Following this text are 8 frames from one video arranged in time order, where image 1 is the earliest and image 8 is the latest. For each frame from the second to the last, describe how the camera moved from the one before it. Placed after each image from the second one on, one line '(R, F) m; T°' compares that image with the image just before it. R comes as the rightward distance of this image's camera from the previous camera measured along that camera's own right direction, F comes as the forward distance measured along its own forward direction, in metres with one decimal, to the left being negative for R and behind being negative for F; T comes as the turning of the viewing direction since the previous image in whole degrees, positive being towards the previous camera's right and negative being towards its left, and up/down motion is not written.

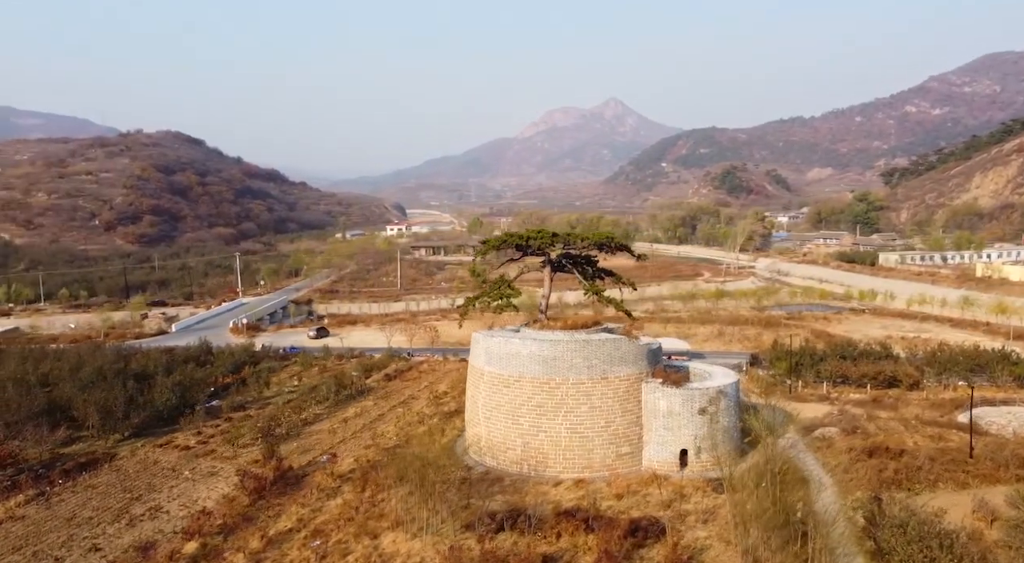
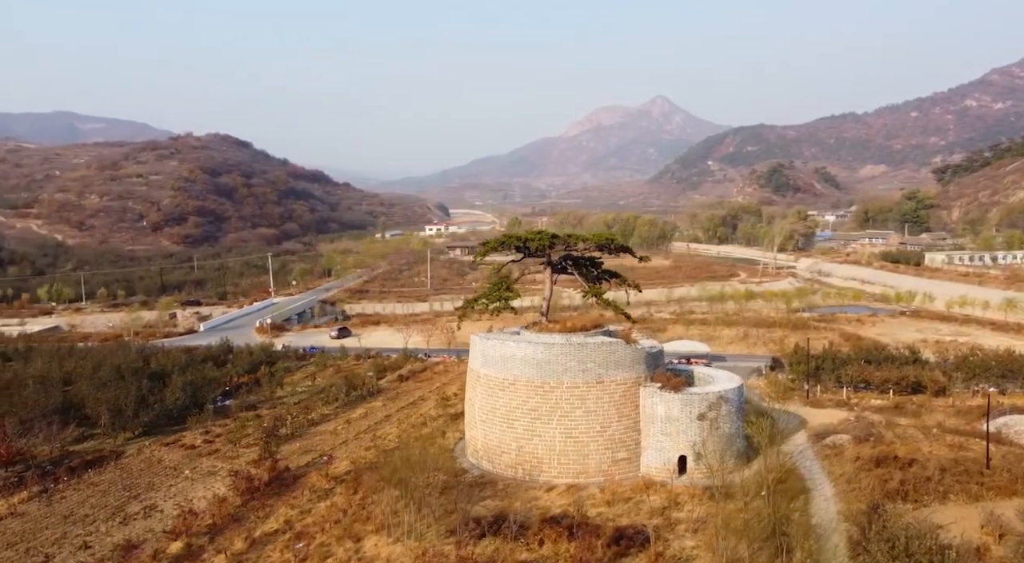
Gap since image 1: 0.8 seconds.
(+1.7, +0.2) m; -4°
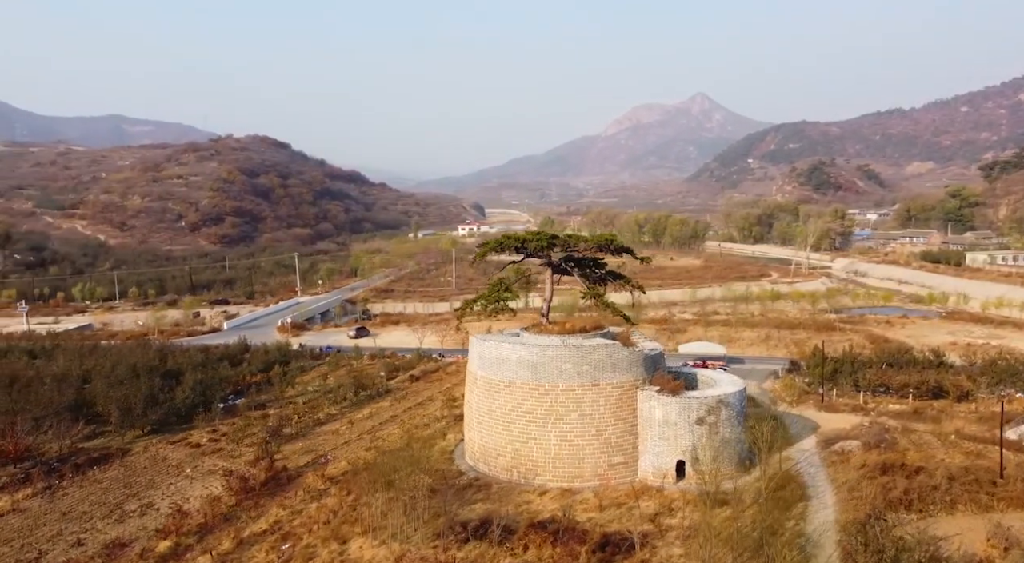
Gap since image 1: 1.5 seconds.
(+1.4, +0.2) m; -3°
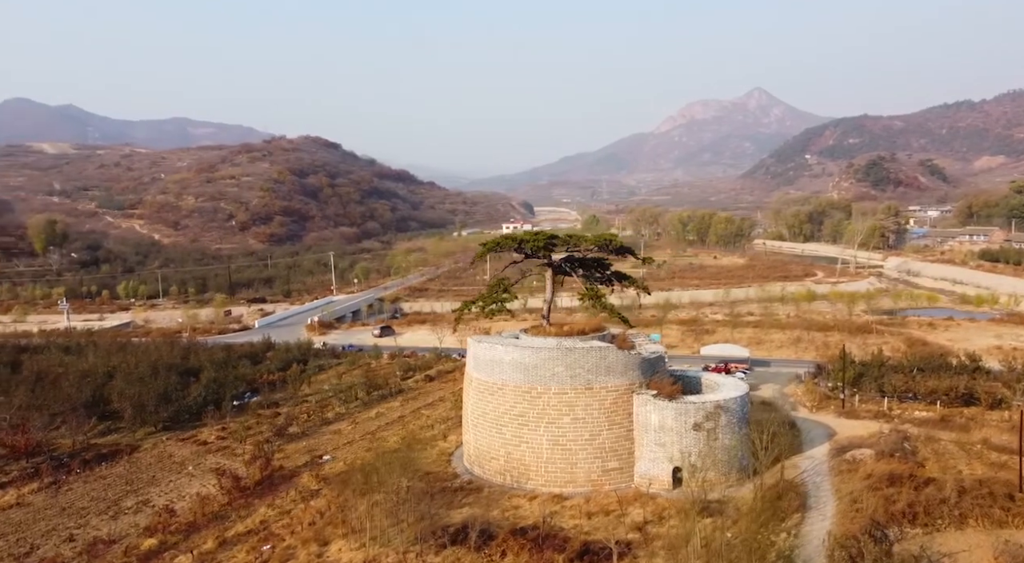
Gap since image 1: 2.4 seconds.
(+1.9, +0.4) m; -4°
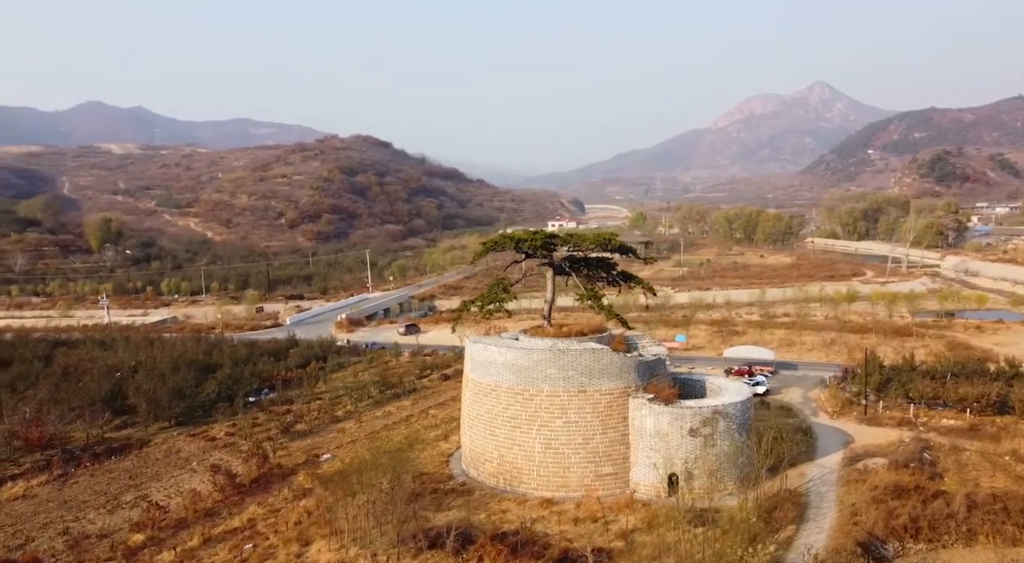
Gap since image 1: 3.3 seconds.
(+1.9, +0.5) m; -5°
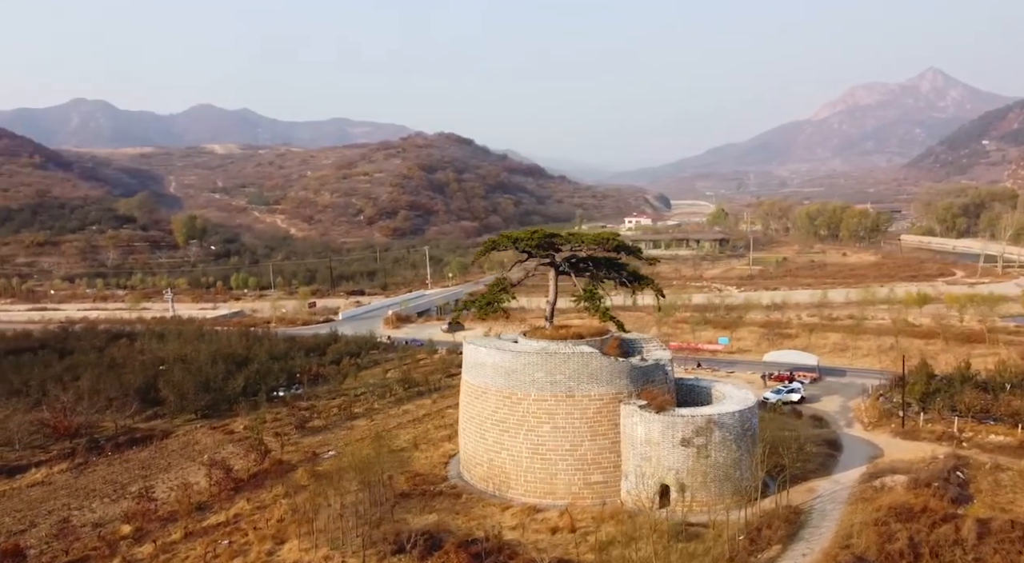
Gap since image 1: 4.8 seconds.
(+3.0, +0.8) m; -8°
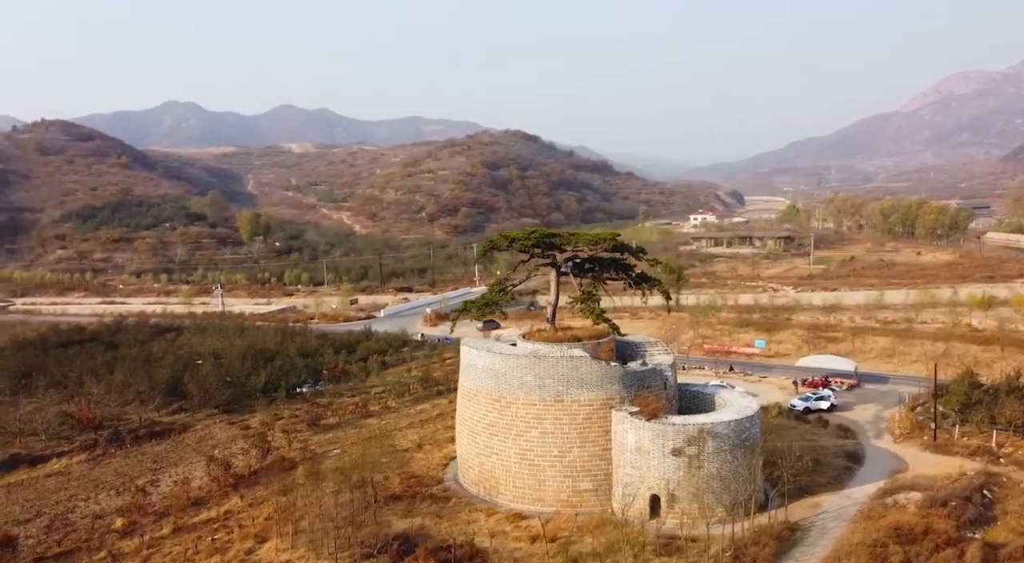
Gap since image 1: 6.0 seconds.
(+2.3, +0.7) m; -6°
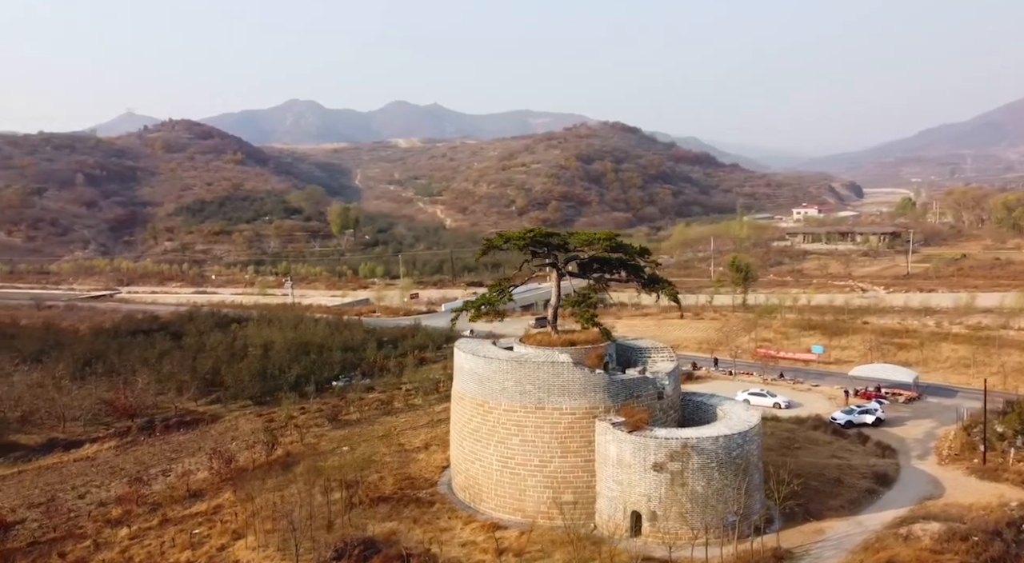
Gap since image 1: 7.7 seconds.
(+3.2, +1.3) m; -9°
